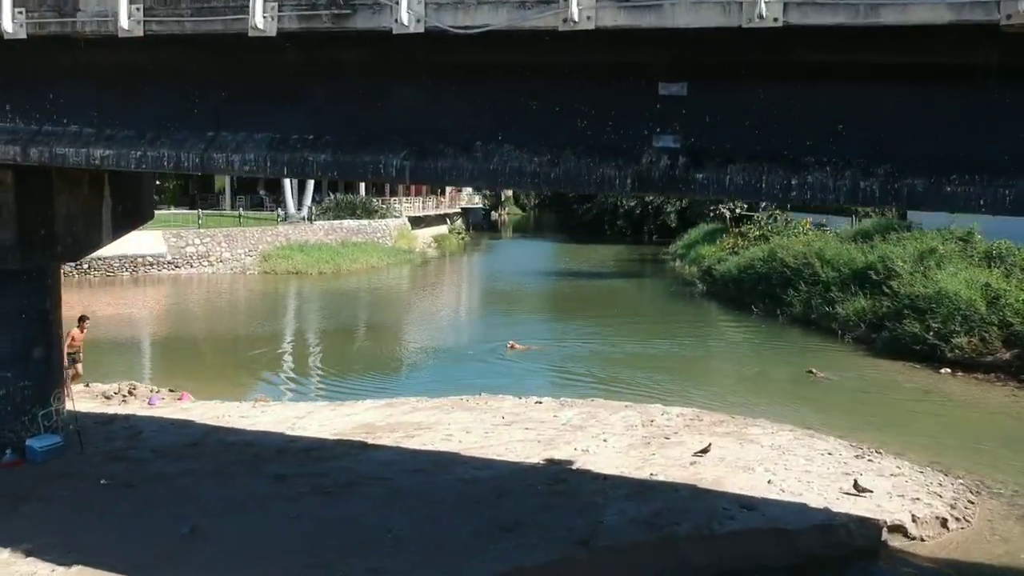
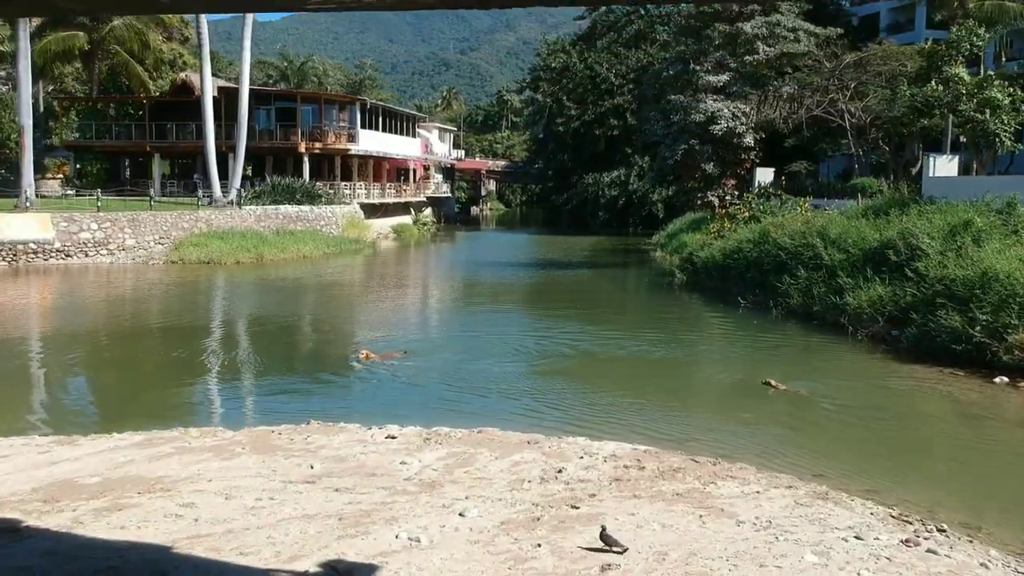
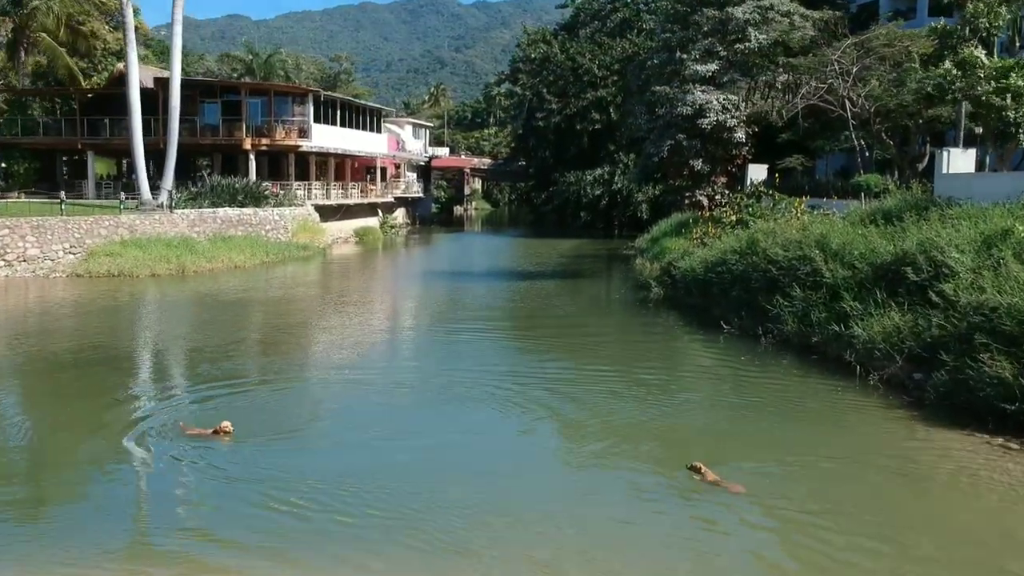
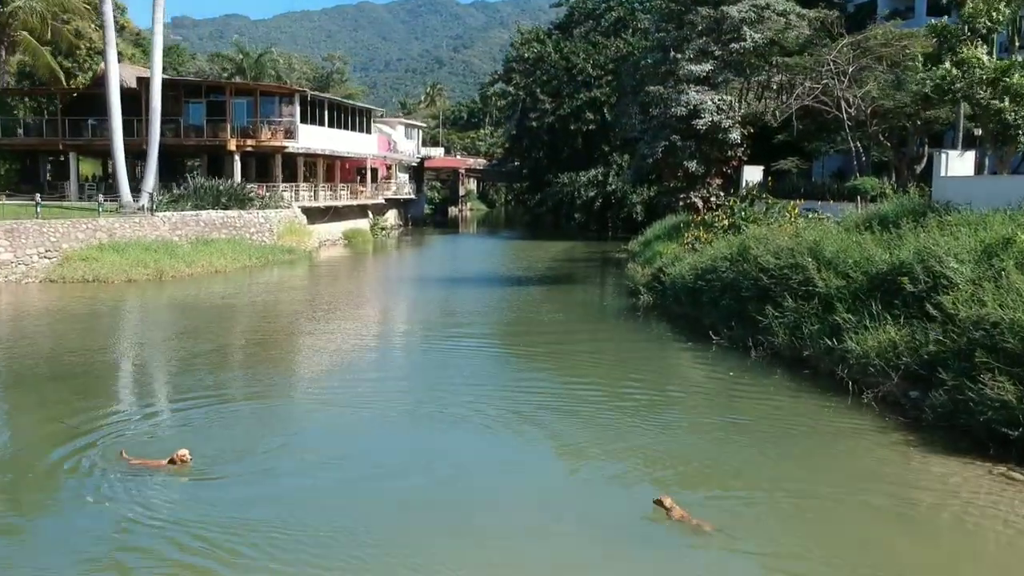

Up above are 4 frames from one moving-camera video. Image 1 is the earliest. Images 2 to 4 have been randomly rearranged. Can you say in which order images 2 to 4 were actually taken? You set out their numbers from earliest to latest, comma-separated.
2, 3, 4
